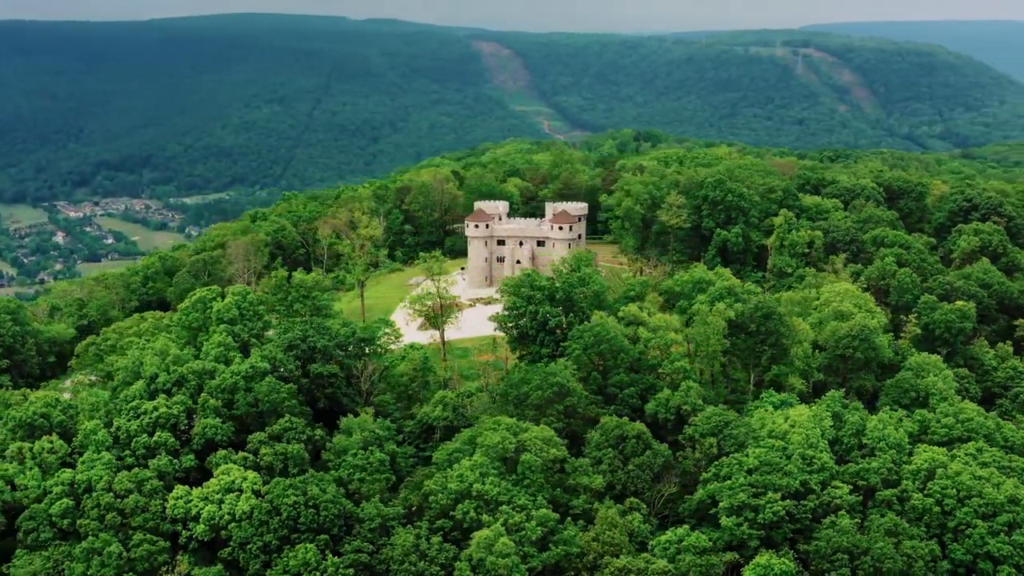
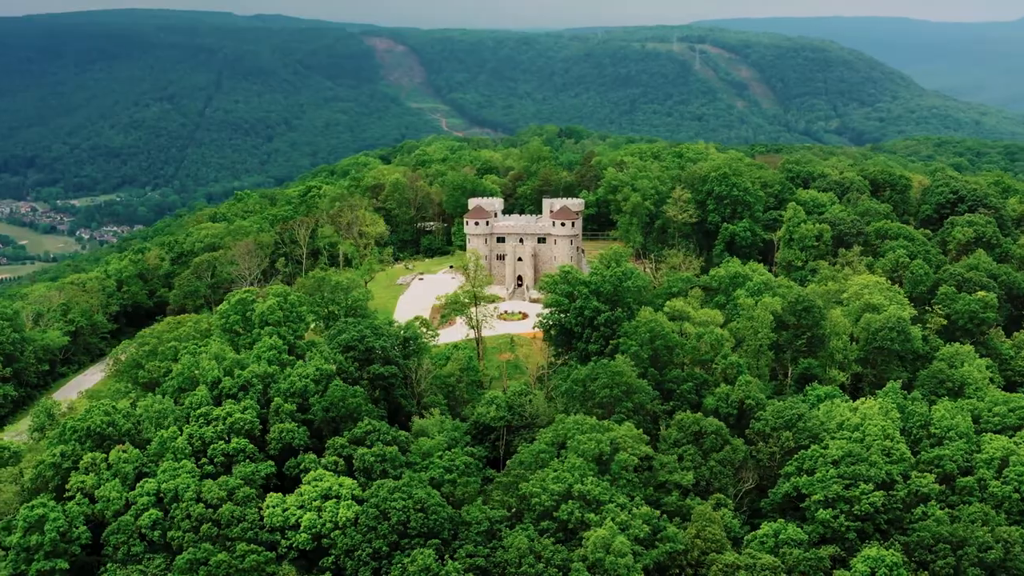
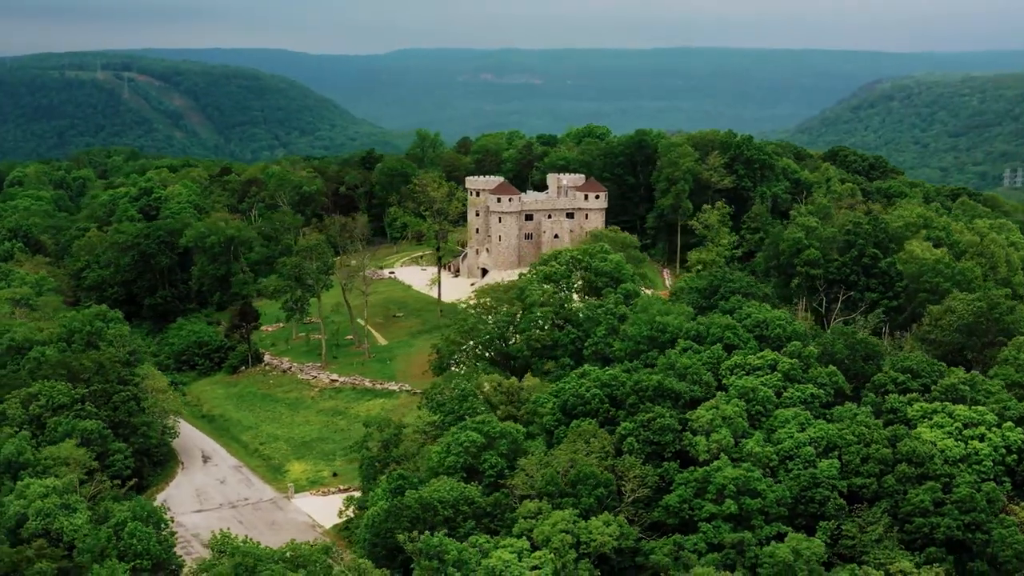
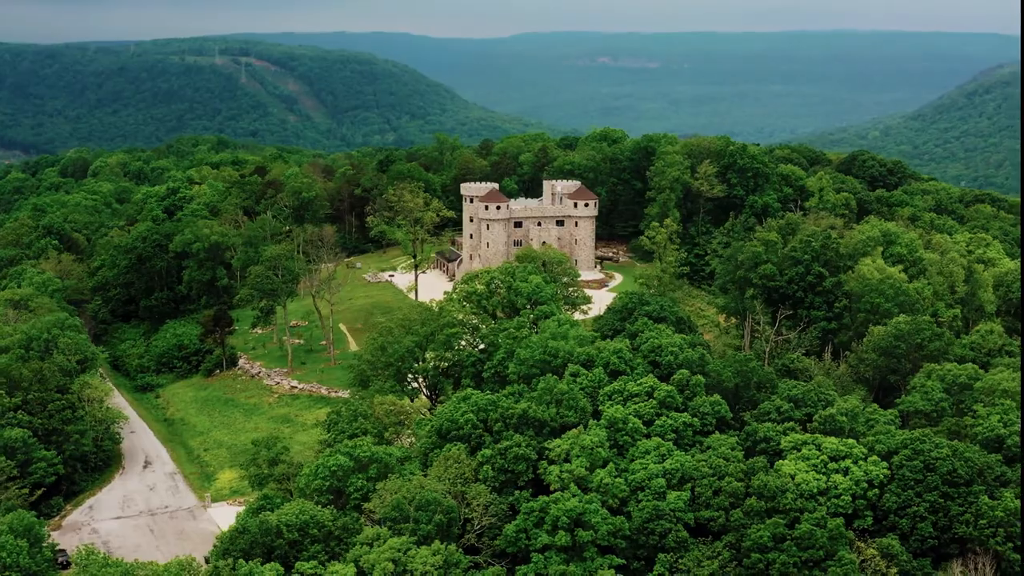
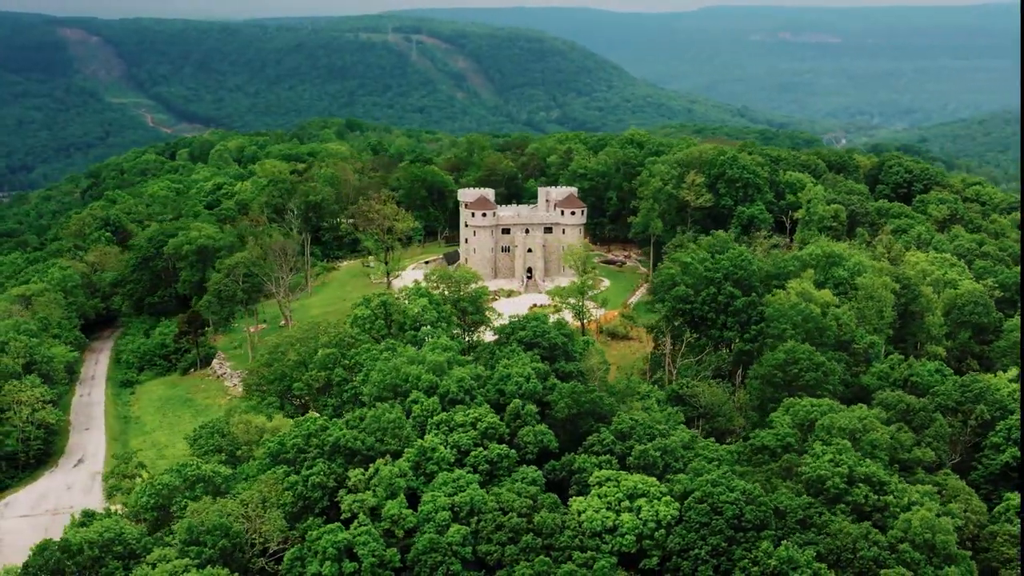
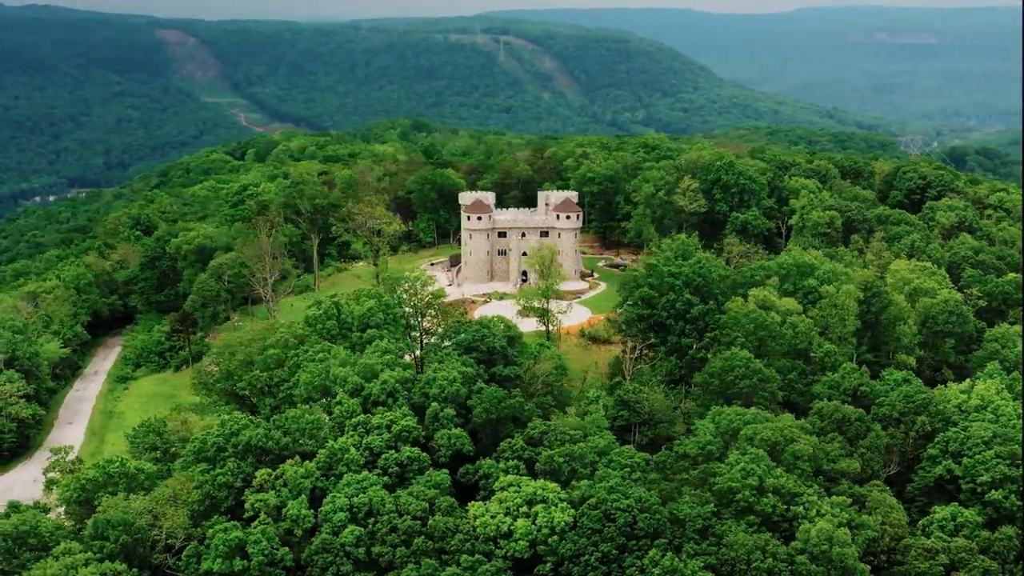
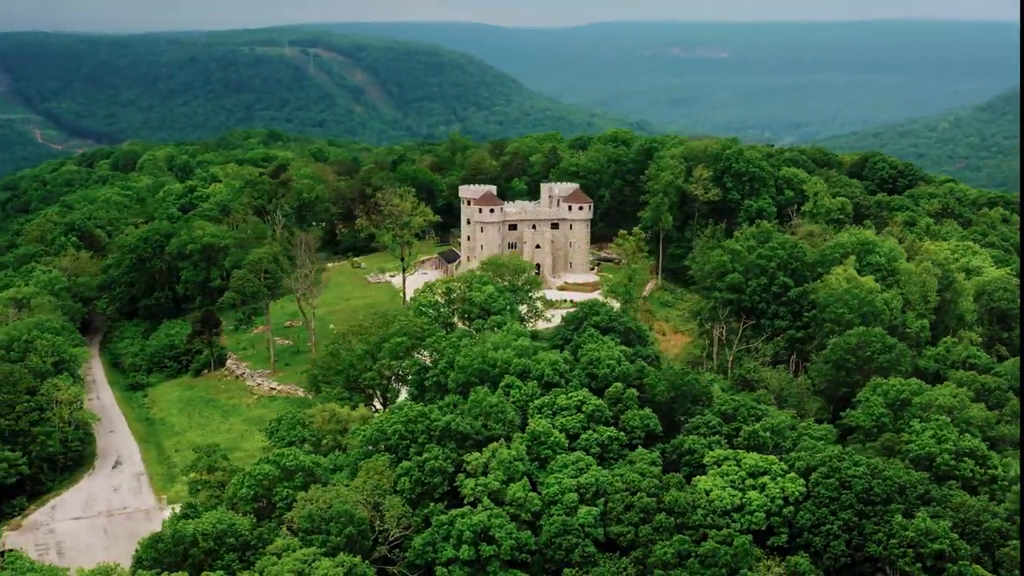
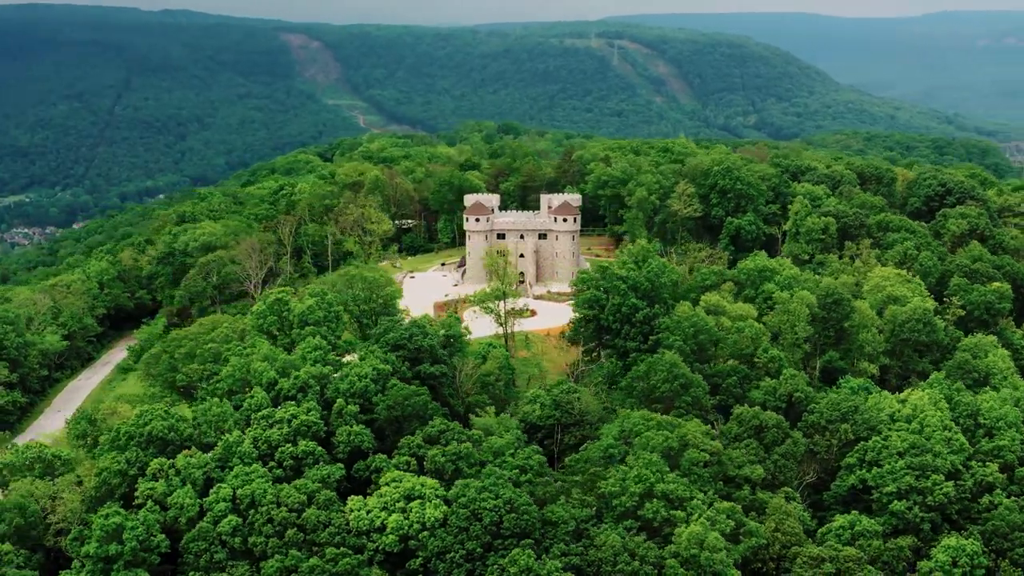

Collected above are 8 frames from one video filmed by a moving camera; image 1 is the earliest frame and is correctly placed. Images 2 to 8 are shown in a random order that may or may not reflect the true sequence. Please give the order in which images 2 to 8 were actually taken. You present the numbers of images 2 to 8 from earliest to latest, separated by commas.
2, 8, 6, 5, 7, 4, 3
